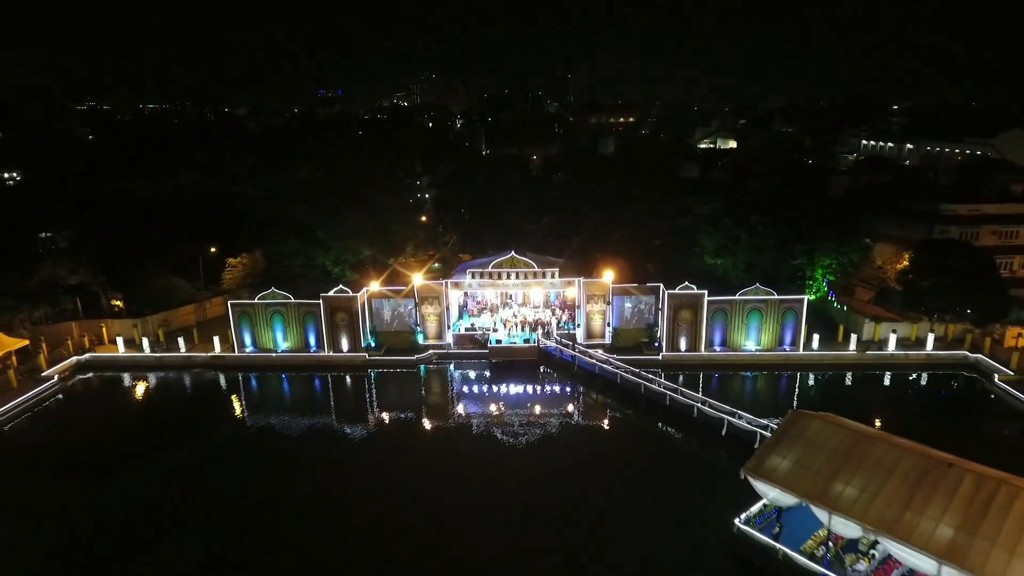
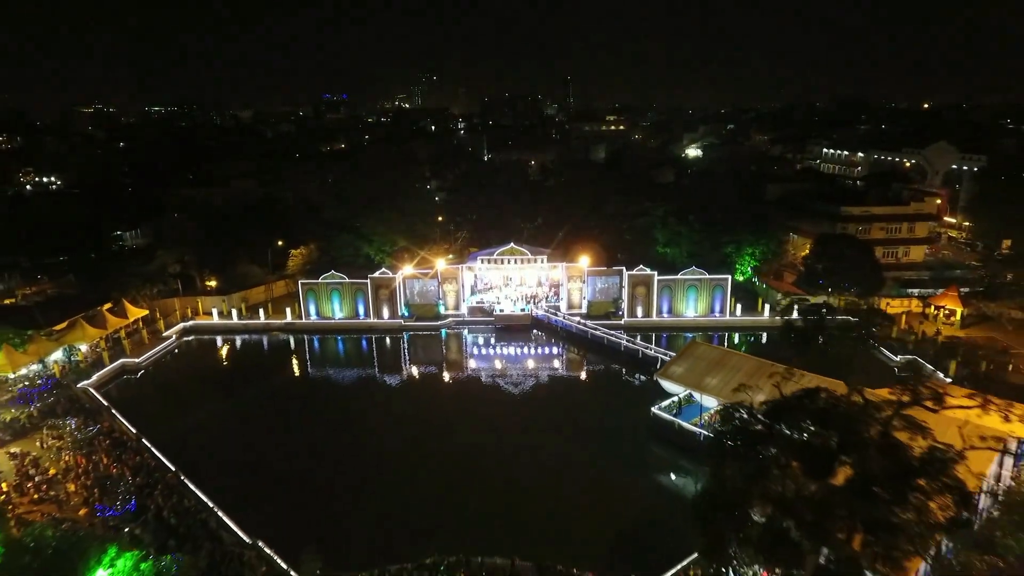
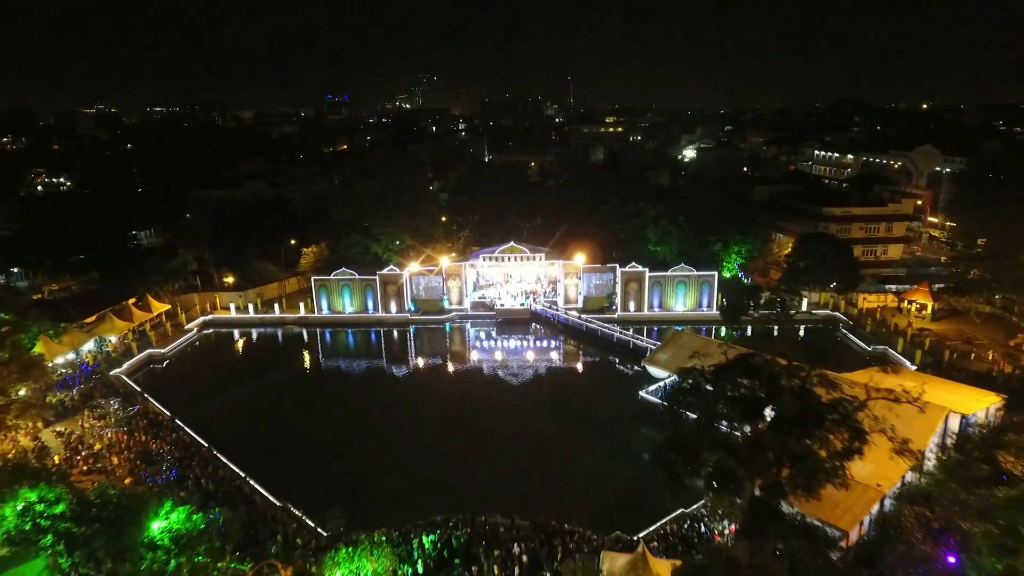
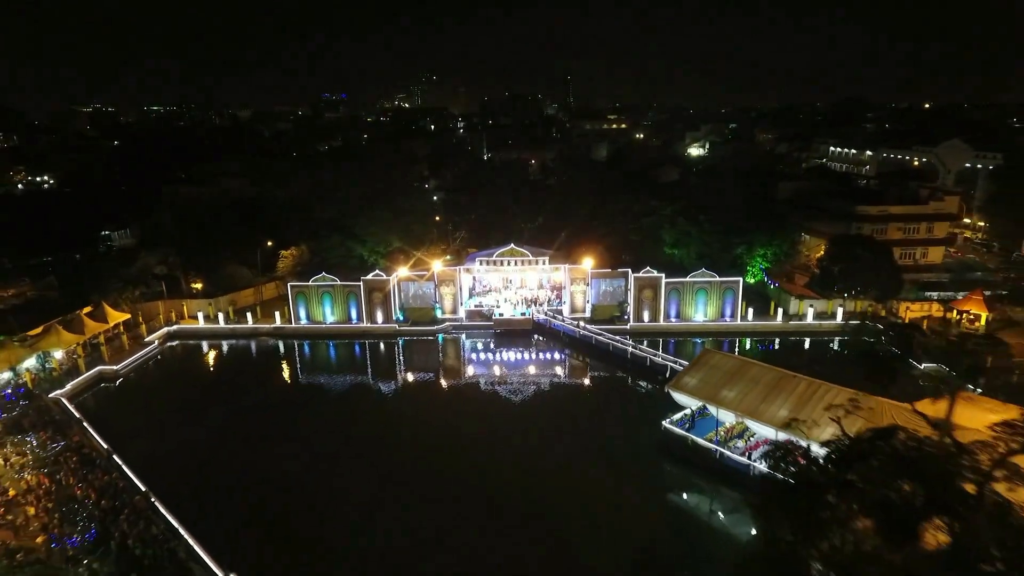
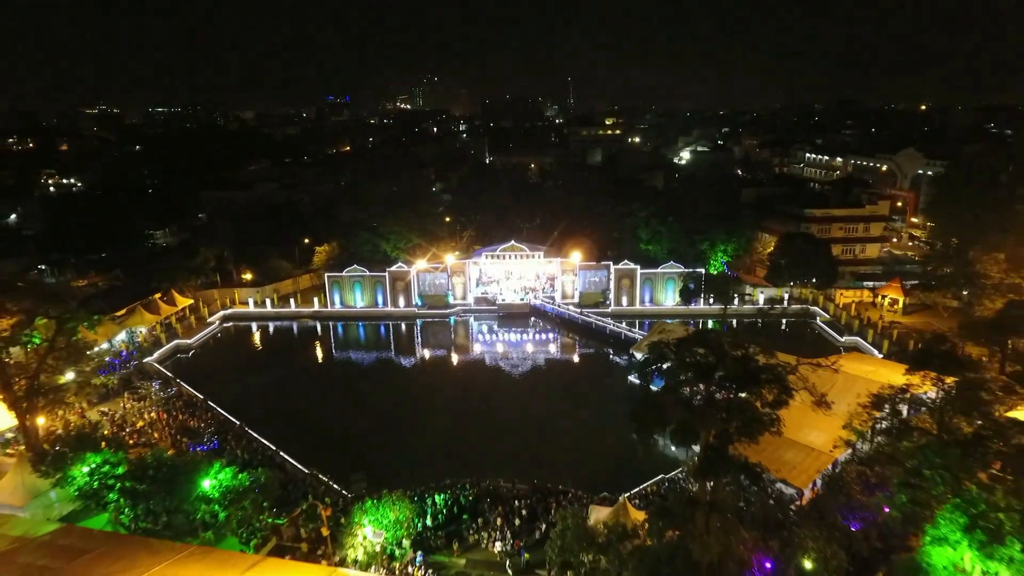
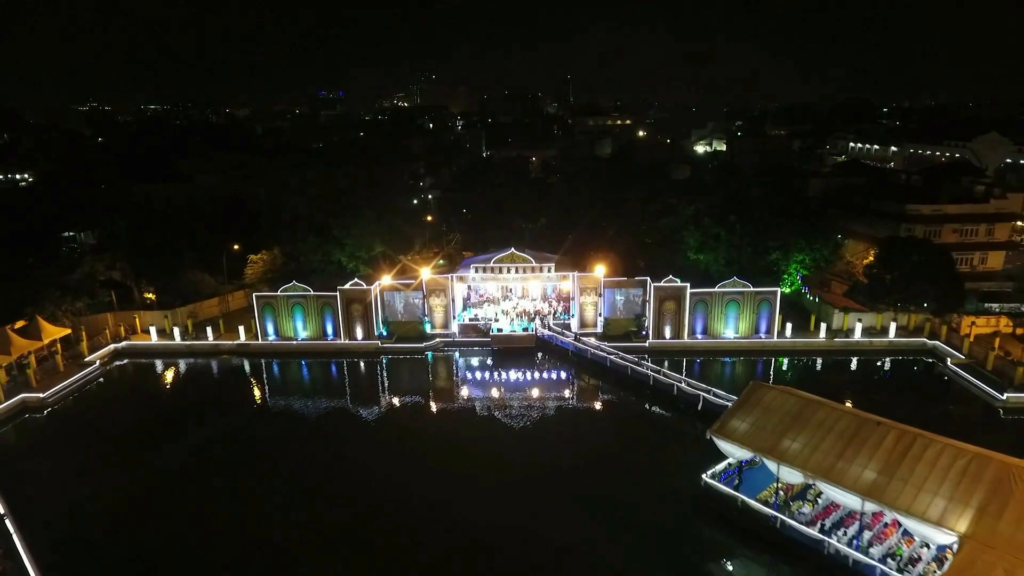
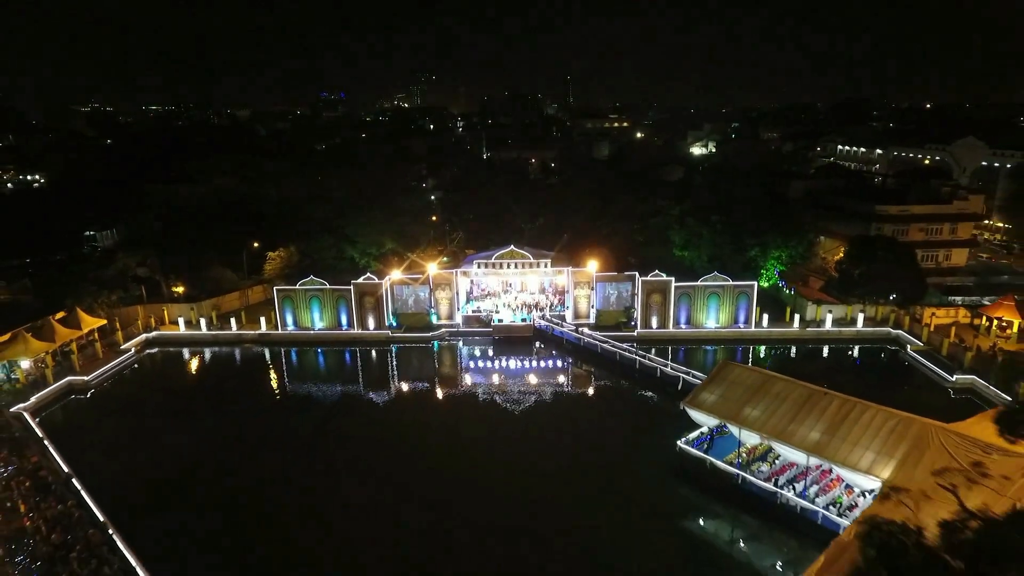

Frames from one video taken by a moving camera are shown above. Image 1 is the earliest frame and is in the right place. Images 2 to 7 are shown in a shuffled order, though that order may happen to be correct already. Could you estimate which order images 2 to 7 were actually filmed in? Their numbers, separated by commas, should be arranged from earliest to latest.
6, 7, 4, 2, 3, 5
